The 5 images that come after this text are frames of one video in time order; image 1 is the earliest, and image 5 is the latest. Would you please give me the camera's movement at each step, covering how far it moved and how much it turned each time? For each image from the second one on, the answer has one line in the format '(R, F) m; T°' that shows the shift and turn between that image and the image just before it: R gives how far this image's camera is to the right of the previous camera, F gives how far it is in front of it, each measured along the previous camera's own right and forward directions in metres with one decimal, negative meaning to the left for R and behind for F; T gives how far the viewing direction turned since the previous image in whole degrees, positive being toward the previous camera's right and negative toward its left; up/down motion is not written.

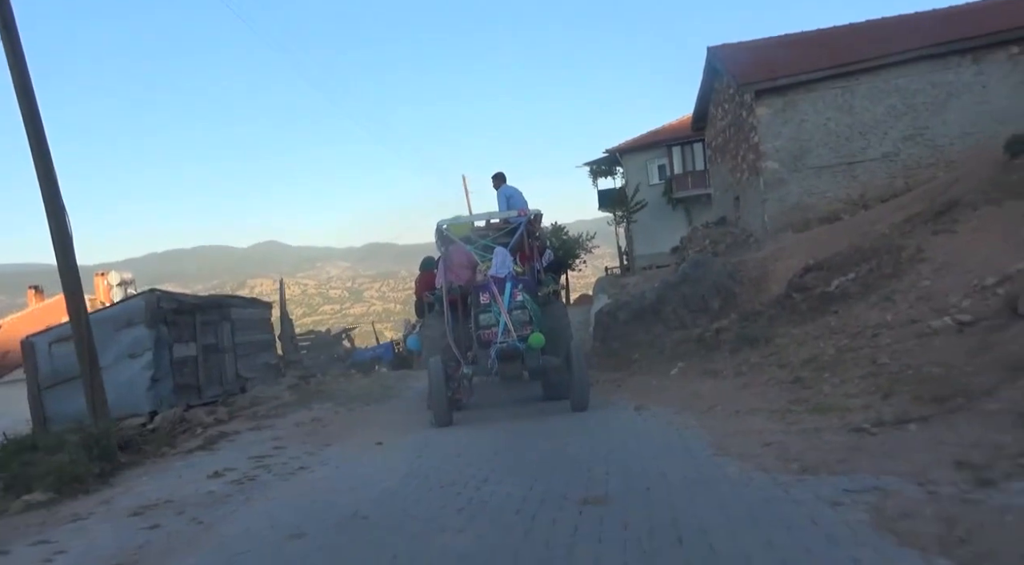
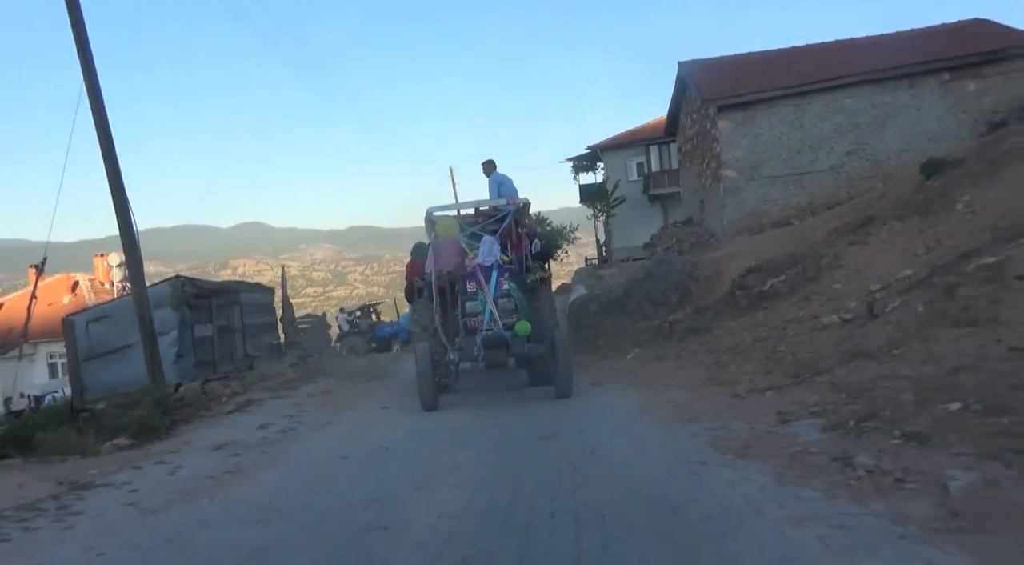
(0.0, -2.4) m; +1°
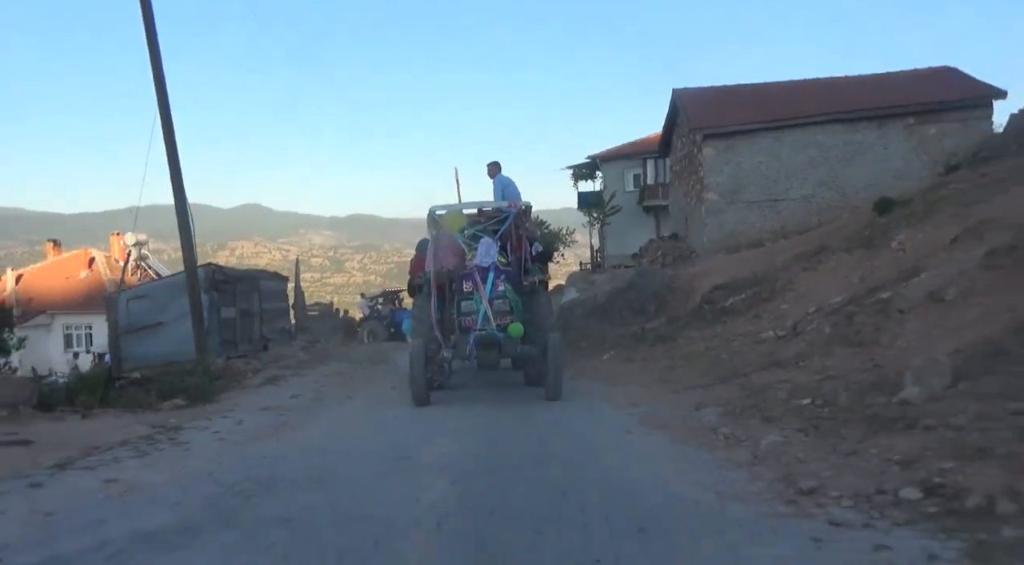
(+0.1, -2.3) m; 0°
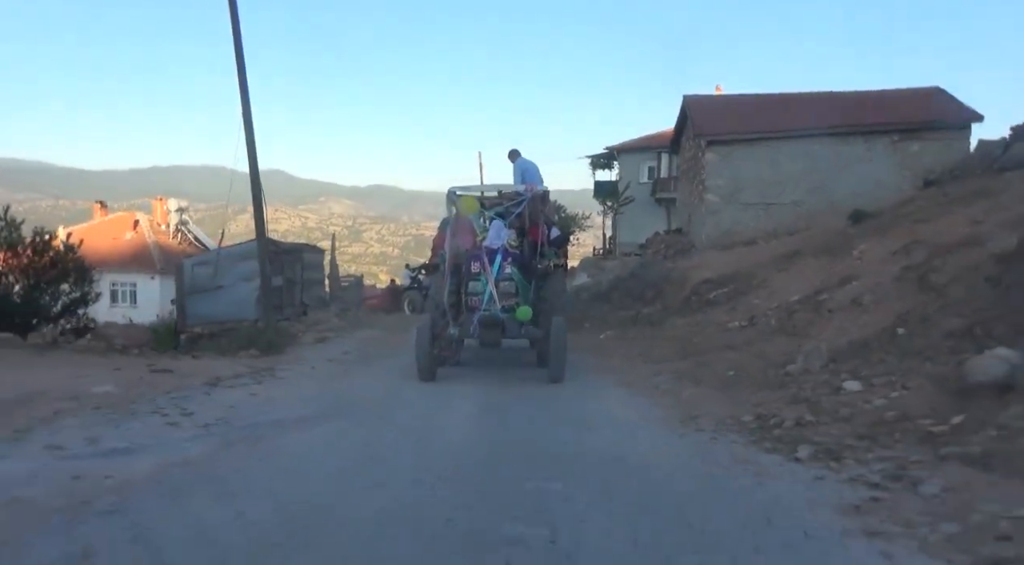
(+0.1, -3.0) m; -1°
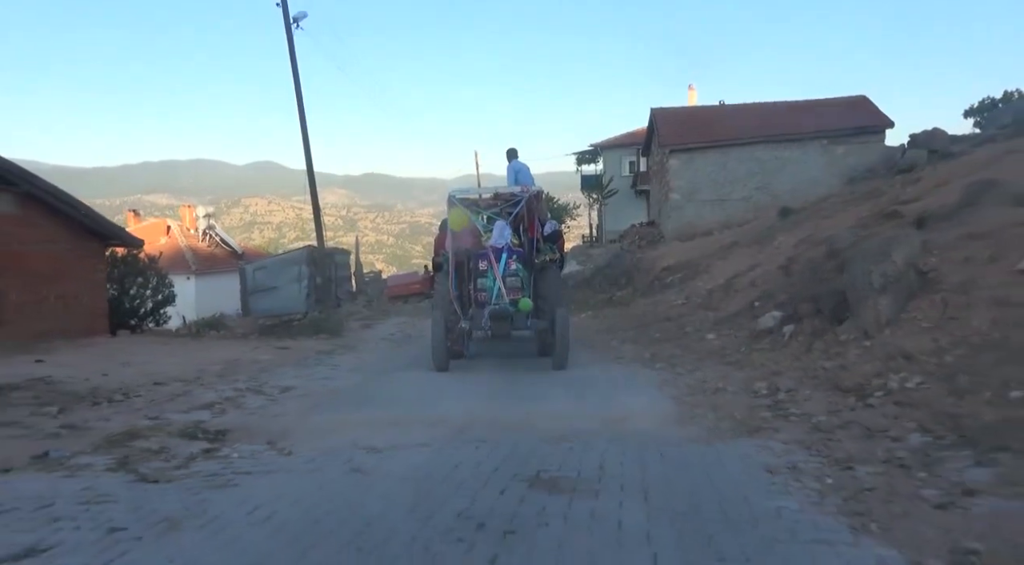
(-0.1, -5.7) m; 0°
